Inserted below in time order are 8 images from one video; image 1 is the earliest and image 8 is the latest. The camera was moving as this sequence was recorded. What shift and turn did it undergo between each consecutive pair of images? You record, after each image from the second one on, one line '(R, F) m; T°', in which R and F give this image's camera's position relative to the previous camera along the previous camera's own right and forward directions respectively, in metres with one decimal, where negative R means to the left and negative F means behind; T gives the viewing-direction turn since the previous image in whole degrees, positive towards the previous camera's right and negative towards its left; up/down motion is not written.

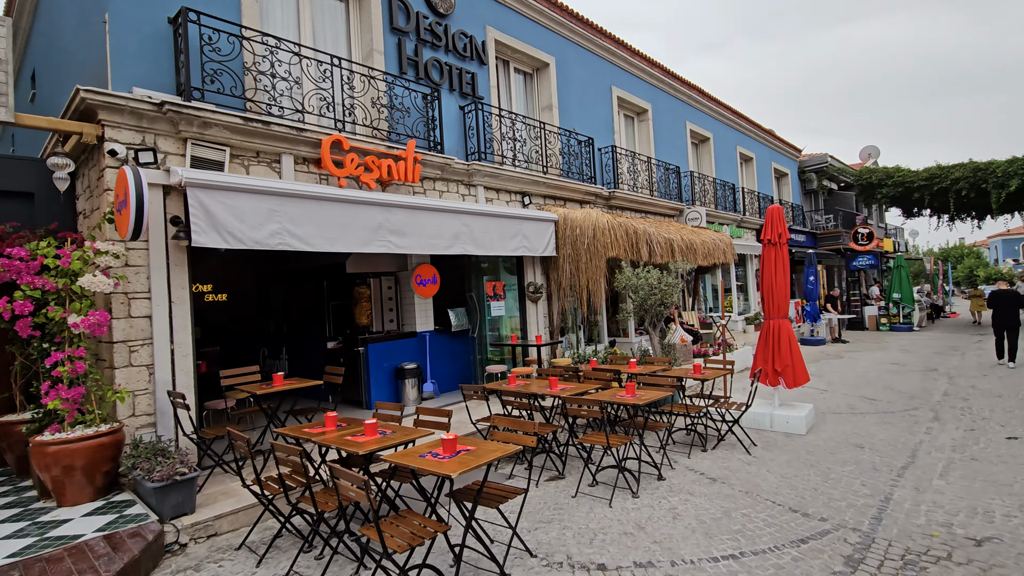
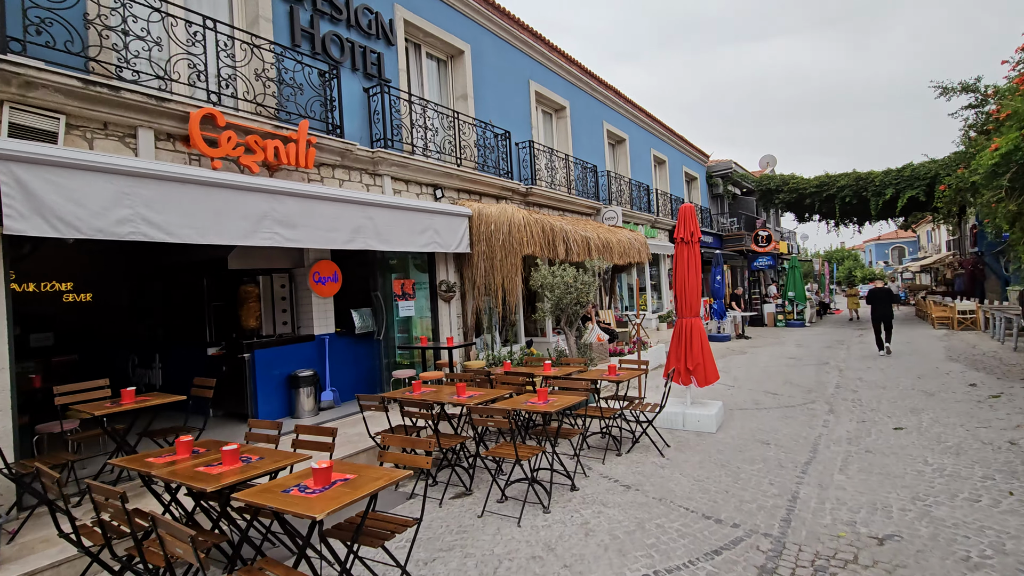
(+0.2, +0.4) m; +8°
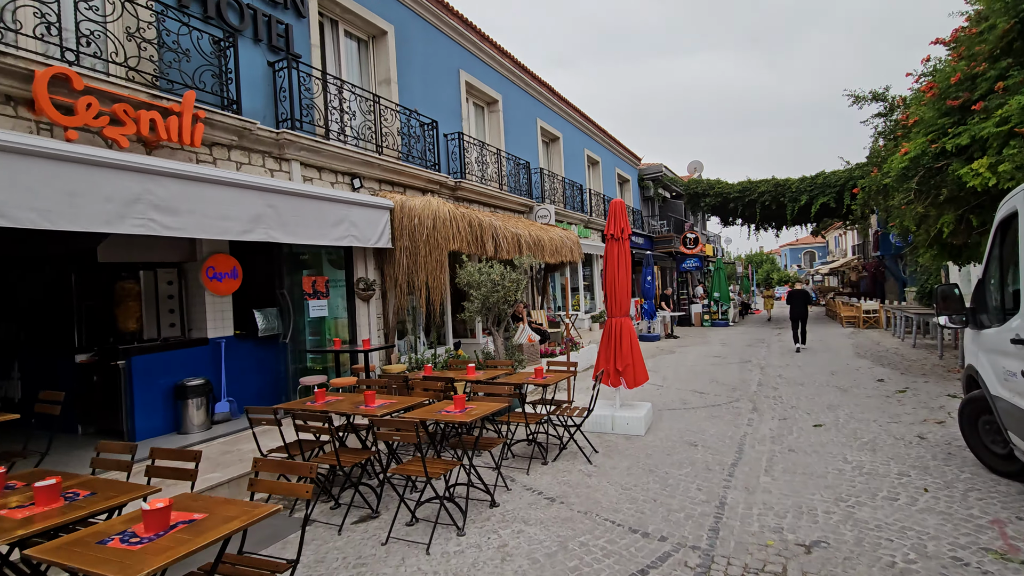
(+0.2, +0.4) m; +7°
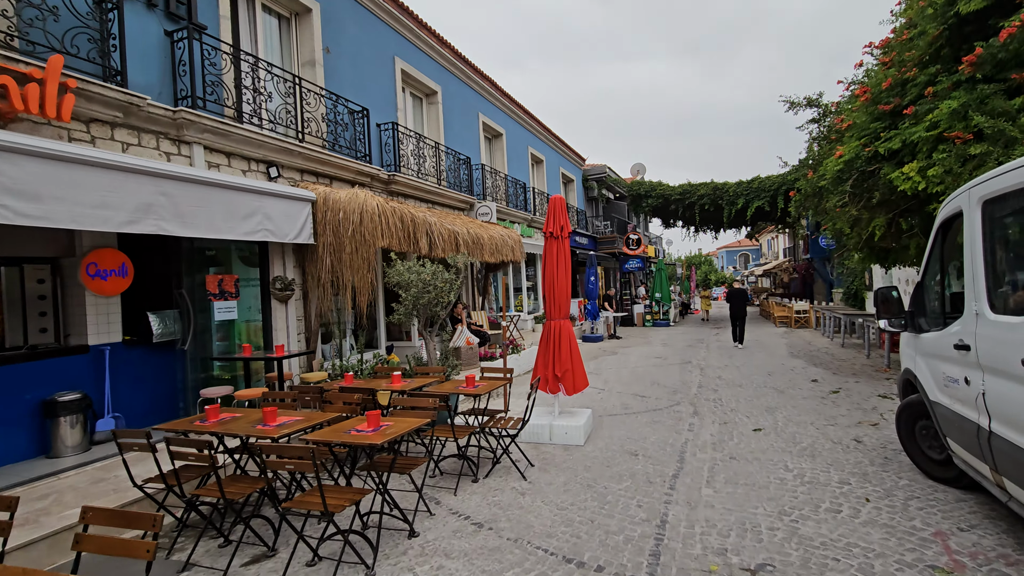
(+0.2, +0.4) m; +6°
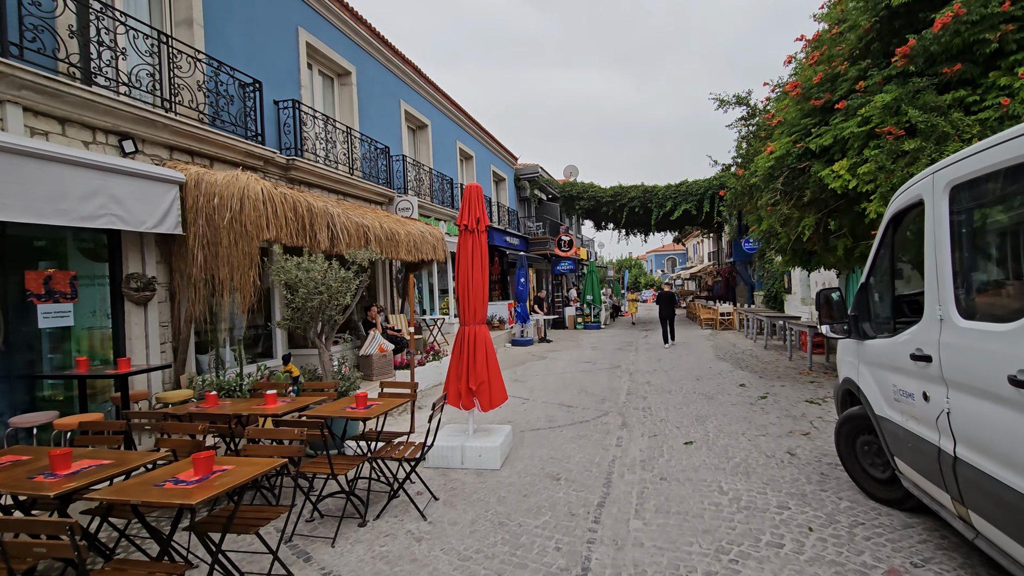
(+0.3, +0.7) m; +7°
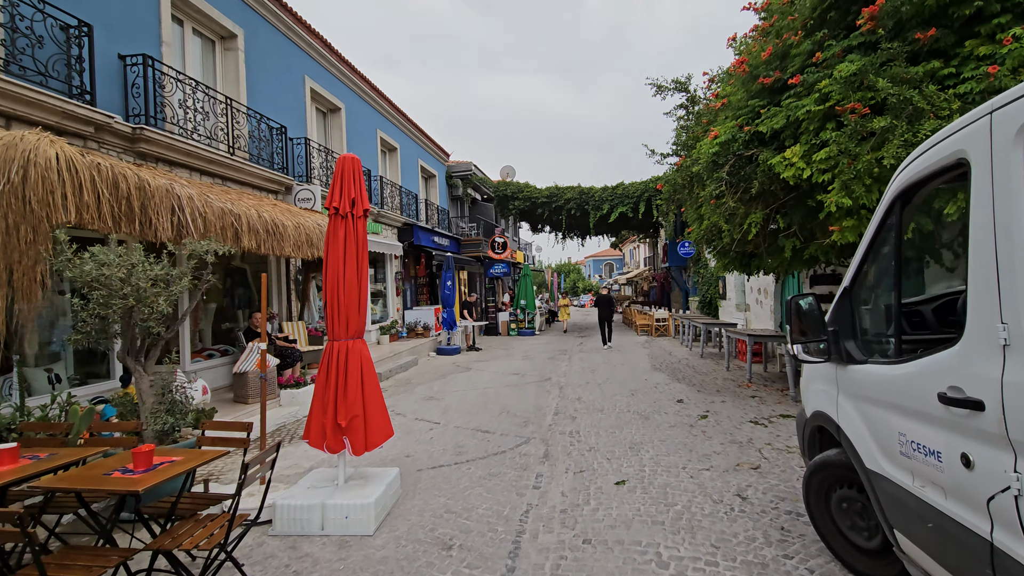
(+0.4, +1.1) m; +6°
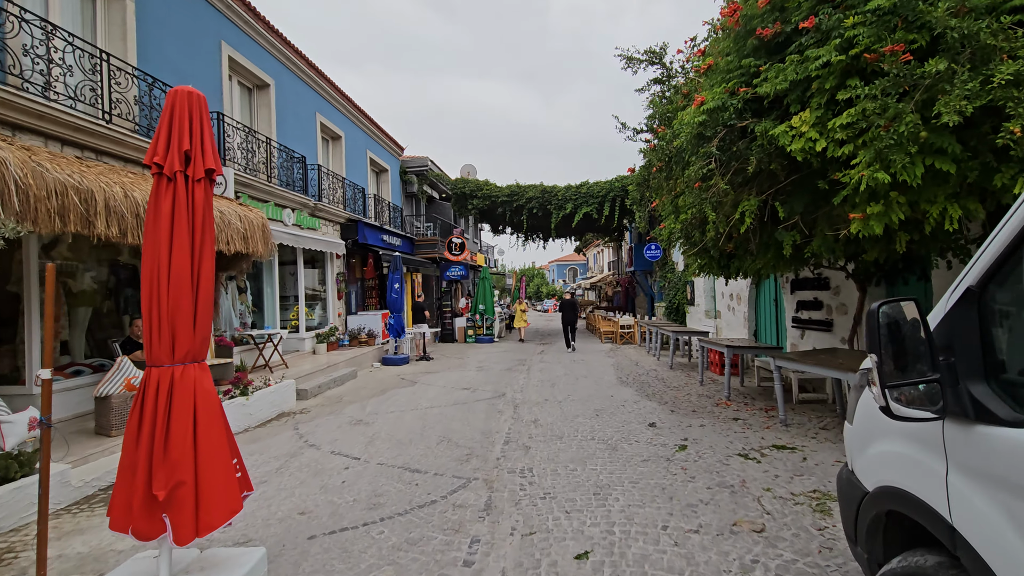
(+0.2, +1.2) m; +4°
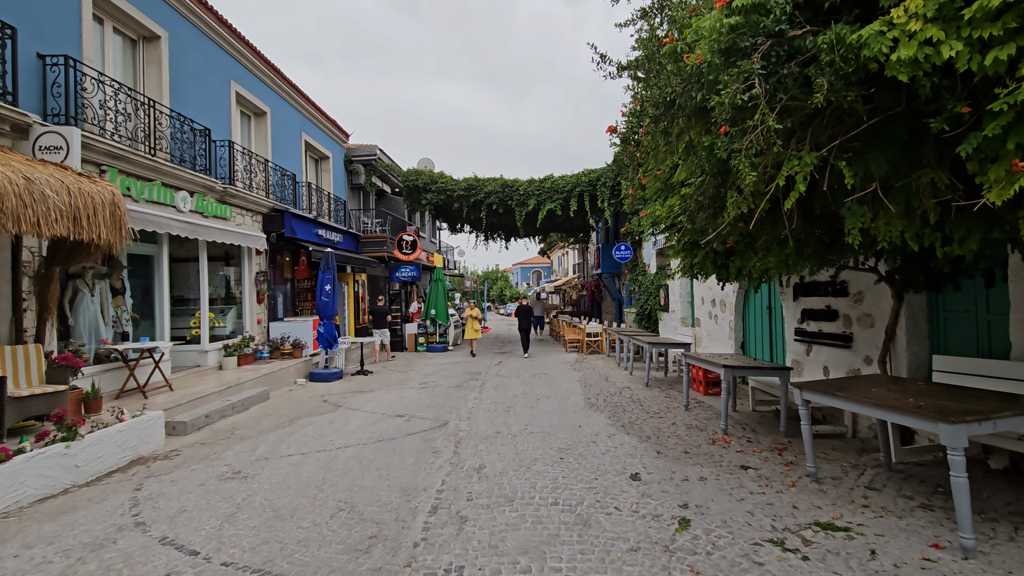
(+0.3, +1.6) m; +4°
